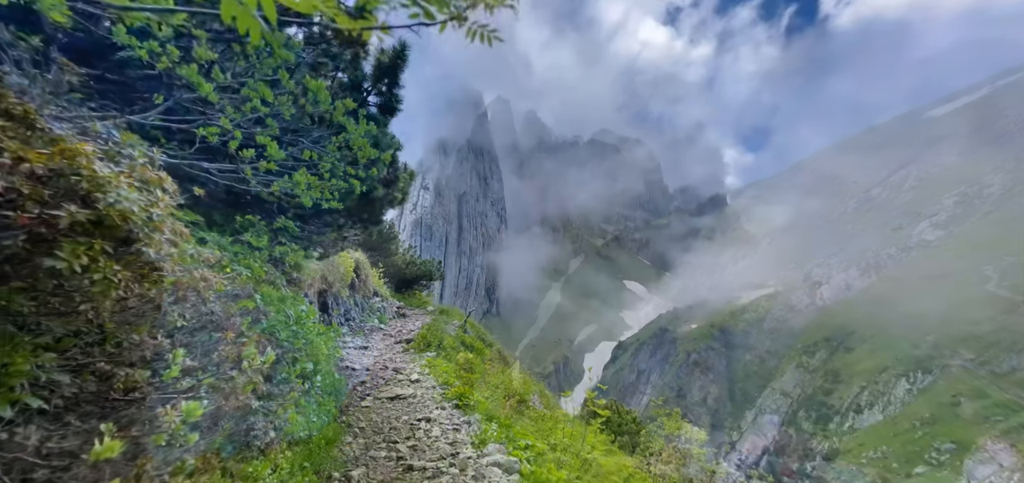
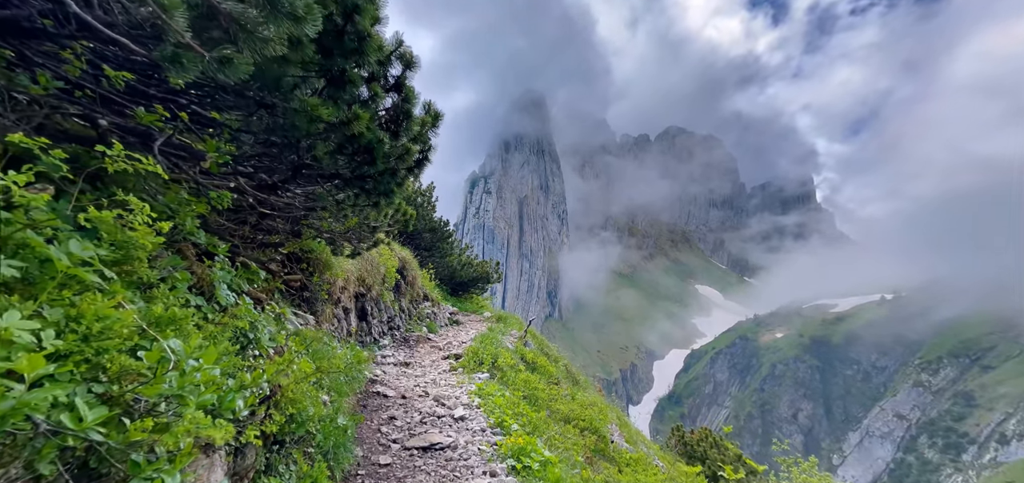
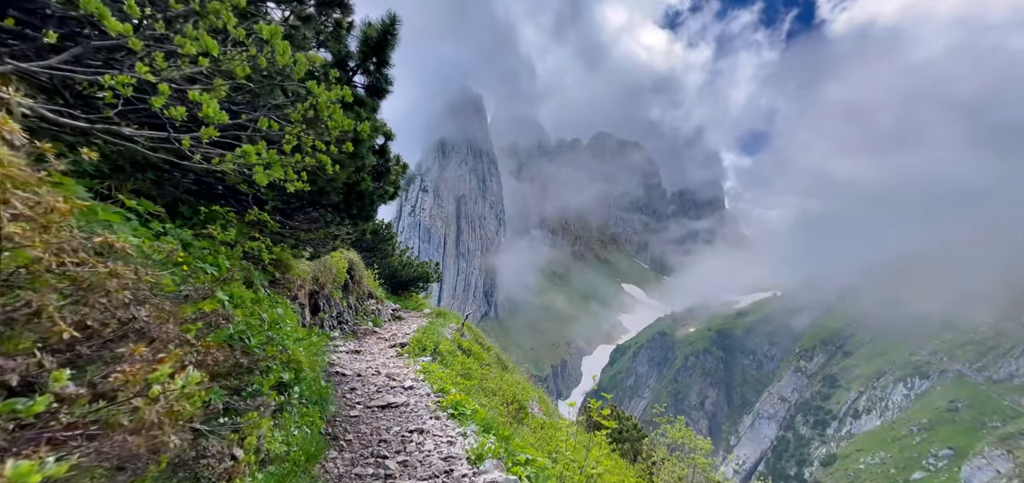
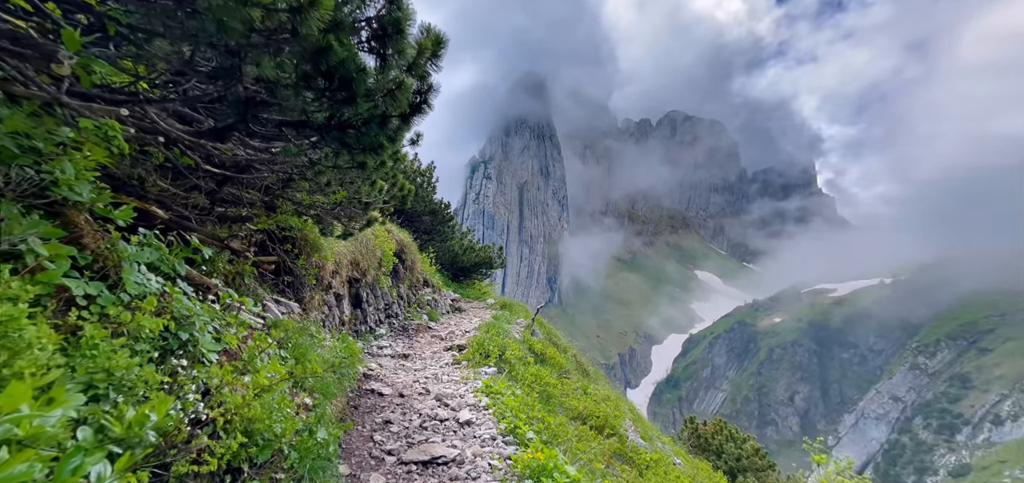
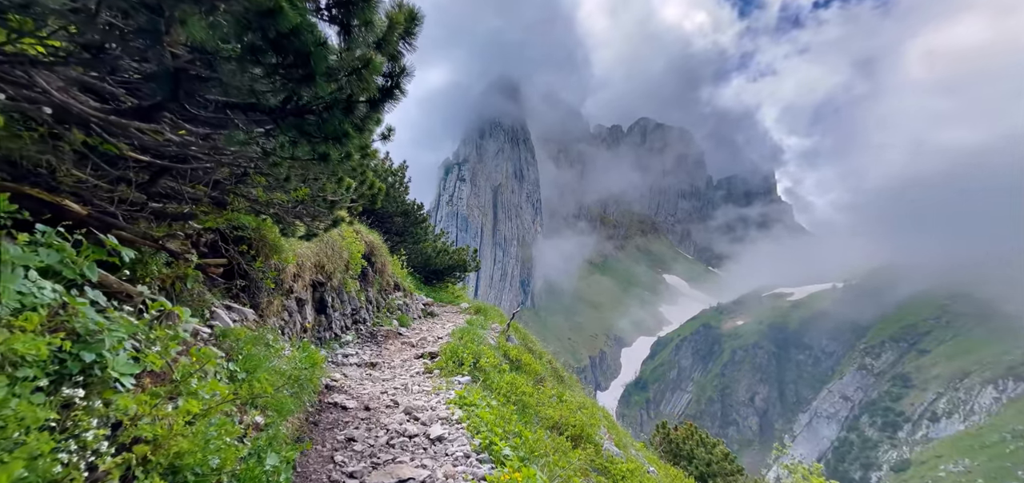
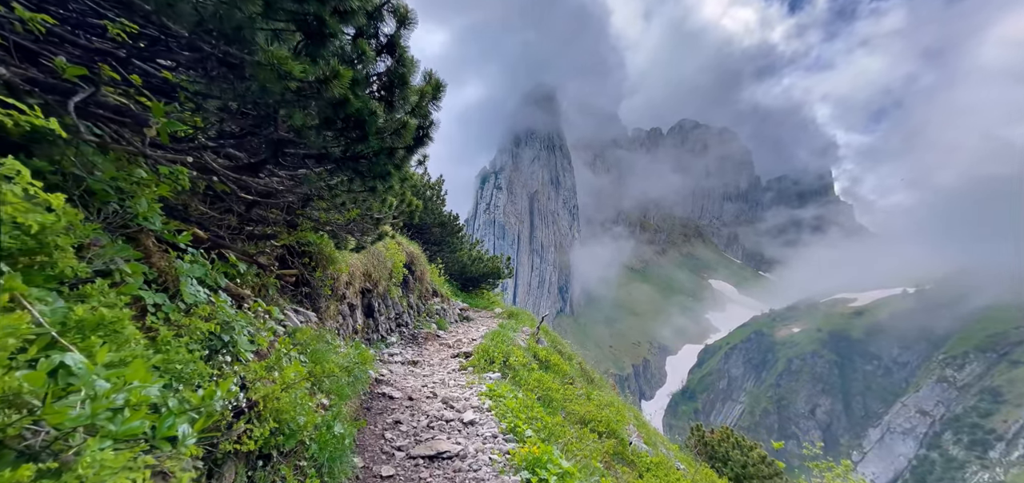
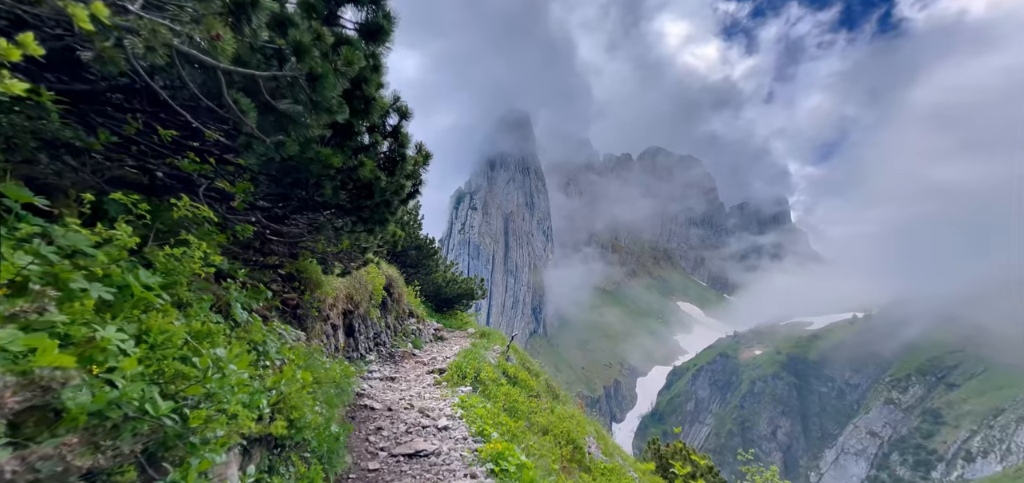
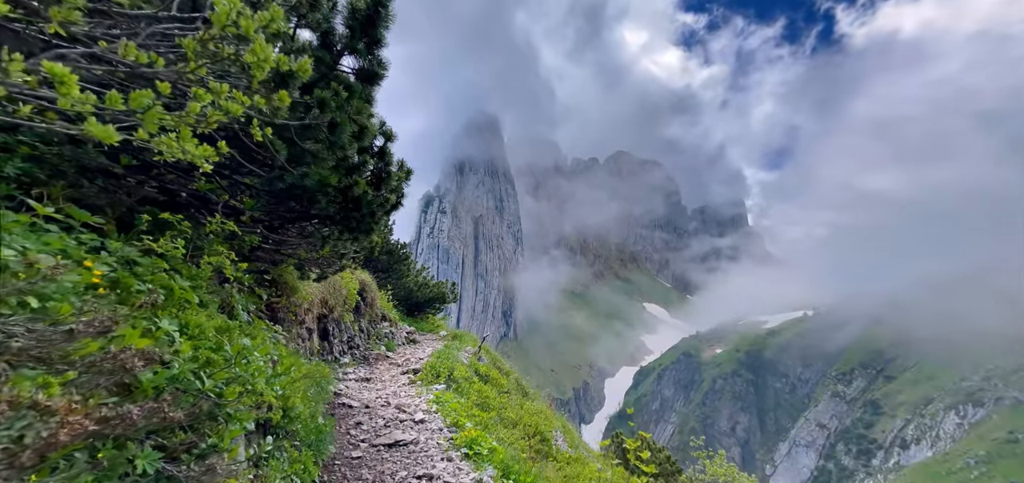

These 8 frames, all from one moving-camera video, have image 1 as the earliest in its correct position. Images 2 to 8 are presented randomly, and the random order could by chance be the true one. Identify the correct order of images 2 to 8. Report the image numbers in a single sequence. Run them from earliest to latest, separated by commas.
3, 8, 7, 2, 6, 4, 5
